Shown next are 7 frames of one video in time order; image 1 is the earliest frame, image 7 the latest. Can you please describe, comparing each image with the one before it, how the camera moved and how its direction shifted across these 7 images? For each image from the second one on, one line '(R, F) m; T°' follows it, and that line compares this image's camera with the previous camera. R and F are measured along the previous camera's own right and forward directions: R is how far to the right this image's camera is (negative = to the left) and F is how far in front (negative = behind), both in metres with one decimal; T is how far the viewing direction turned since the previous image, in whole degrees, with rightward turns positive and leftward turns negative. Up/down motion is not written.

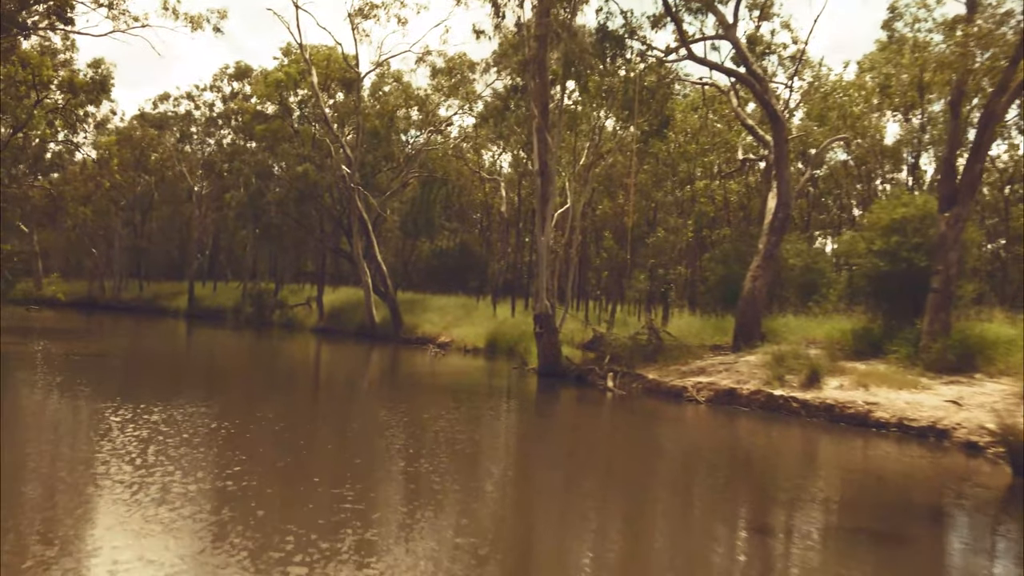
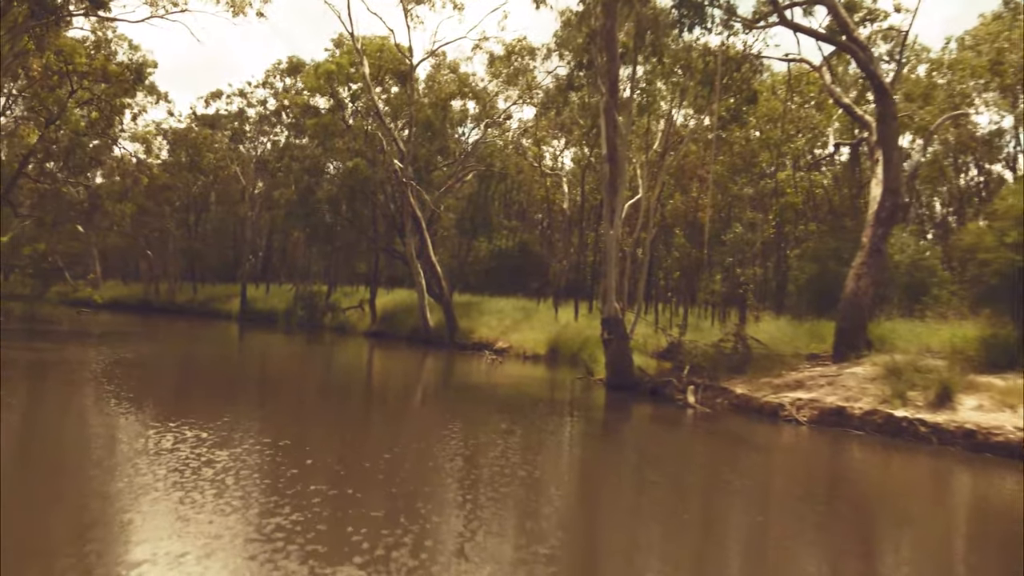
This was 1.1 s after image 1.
(-0.1, +2.7) m; -3°
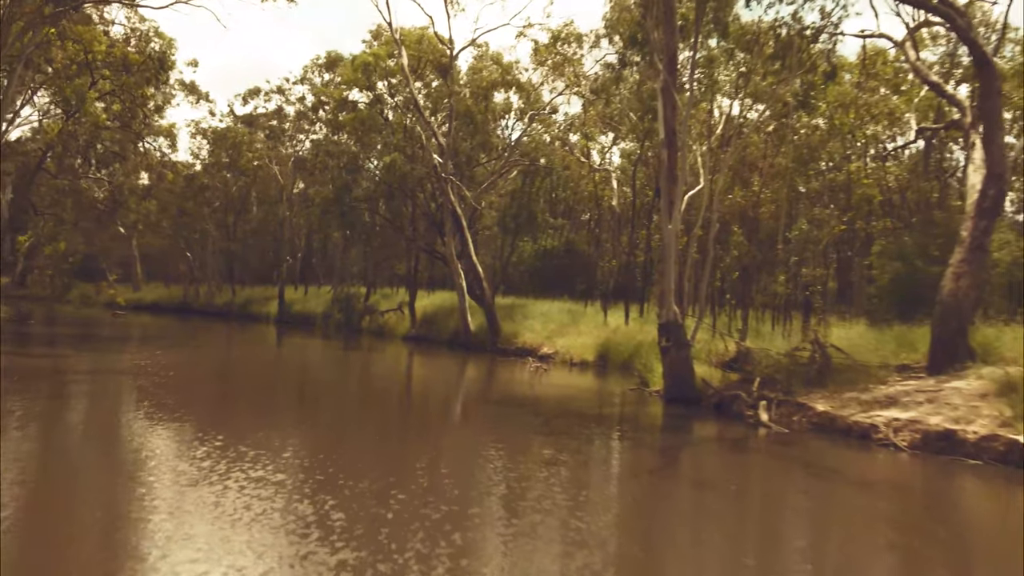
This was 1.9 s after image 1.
(0.0, +2.2) m; -3°
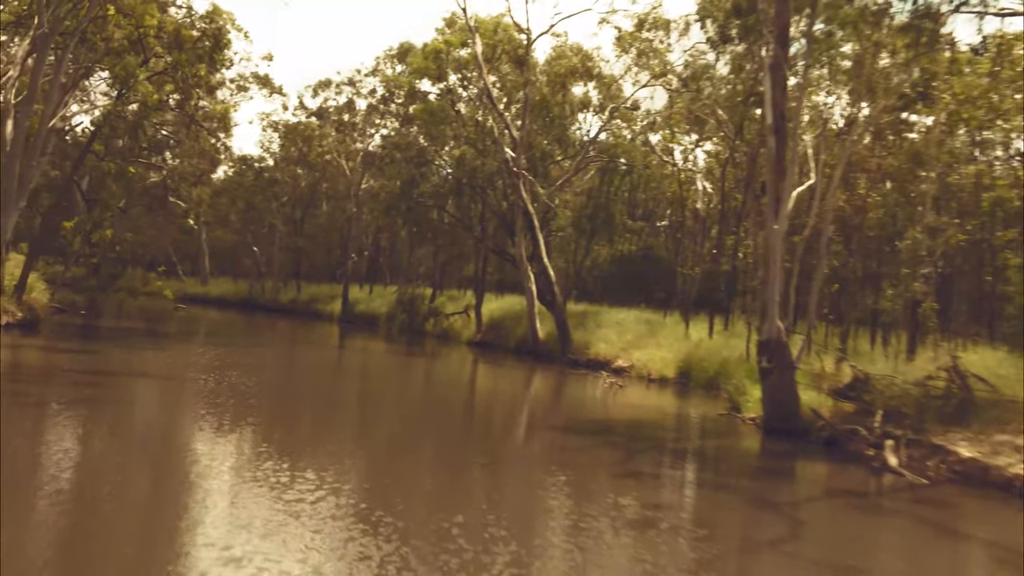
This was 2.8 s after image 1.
(-0.1, +2.6) m; -4°
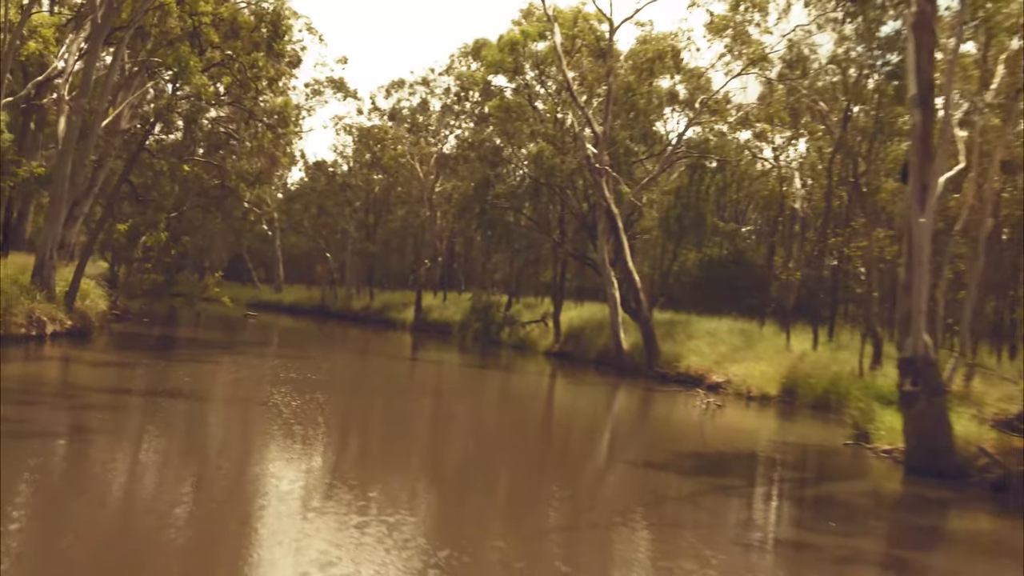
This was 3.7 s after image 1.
(-0.1, +2.5) m; -4°
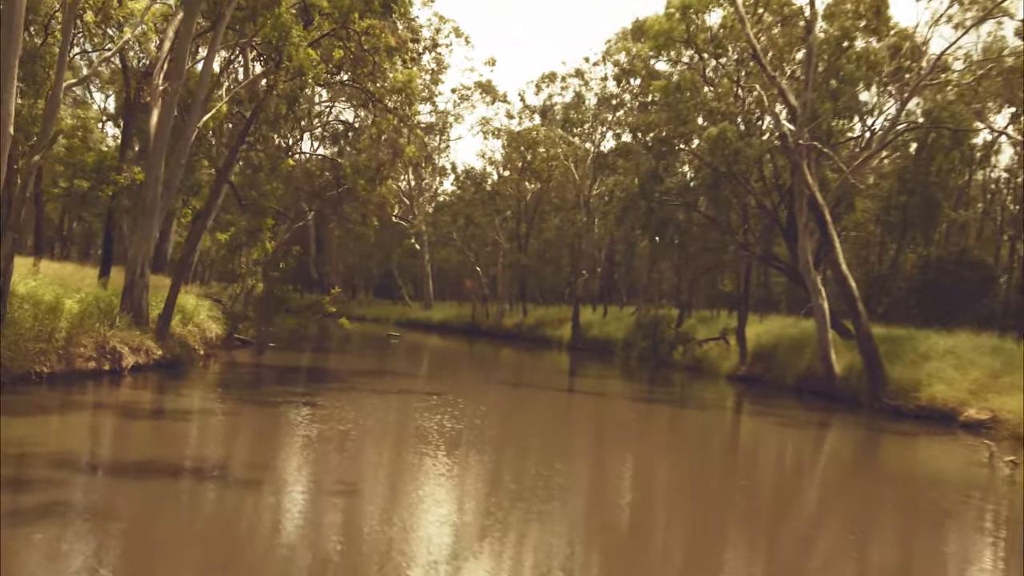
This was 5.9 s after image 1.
(-0.6, +5.6) m; -9°
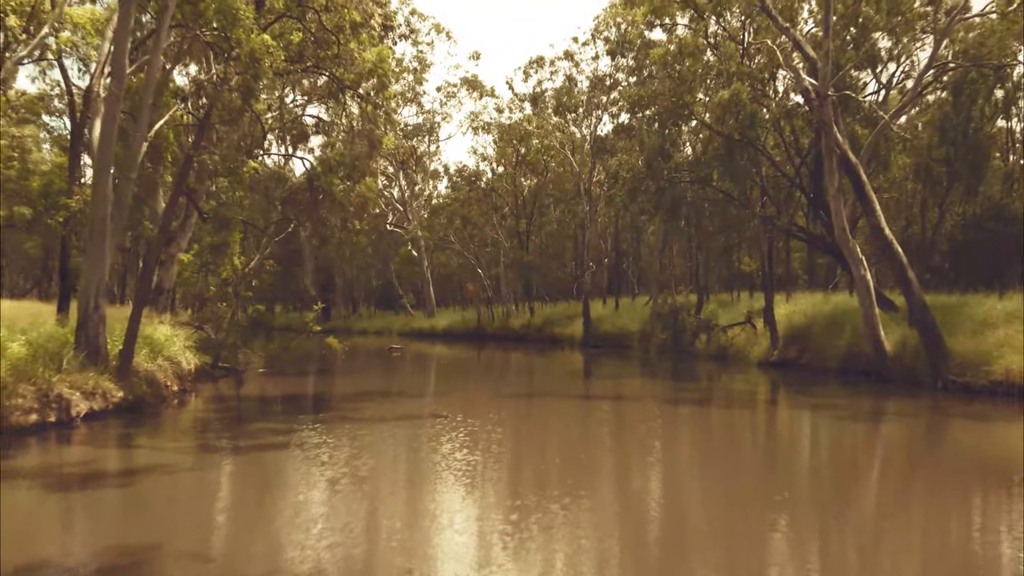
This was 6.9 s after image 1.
(0.0, +2.7) m; 0°
